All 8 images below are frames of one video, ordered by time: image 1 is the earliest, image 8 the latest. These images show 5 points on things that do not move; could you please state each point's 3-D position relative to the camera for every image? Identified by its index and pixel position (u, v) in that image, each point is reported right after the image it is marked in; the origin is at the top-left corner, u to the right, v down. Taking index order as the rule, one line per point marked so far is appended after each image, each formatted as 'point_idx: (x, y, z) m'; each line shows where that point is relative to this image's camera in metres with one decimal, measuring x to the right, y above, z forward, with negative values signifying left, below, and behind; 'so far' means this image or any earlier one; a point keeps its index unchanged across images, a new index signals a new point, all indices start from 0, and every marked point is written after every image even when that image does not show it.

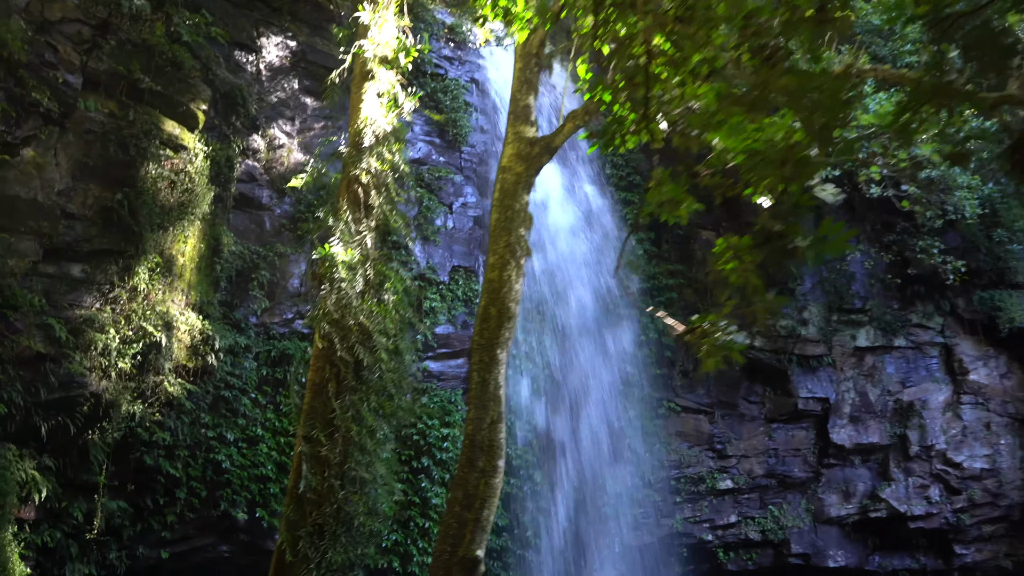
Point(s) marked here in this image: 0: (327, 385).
0: (-0.9, -0.5, +3.4) m
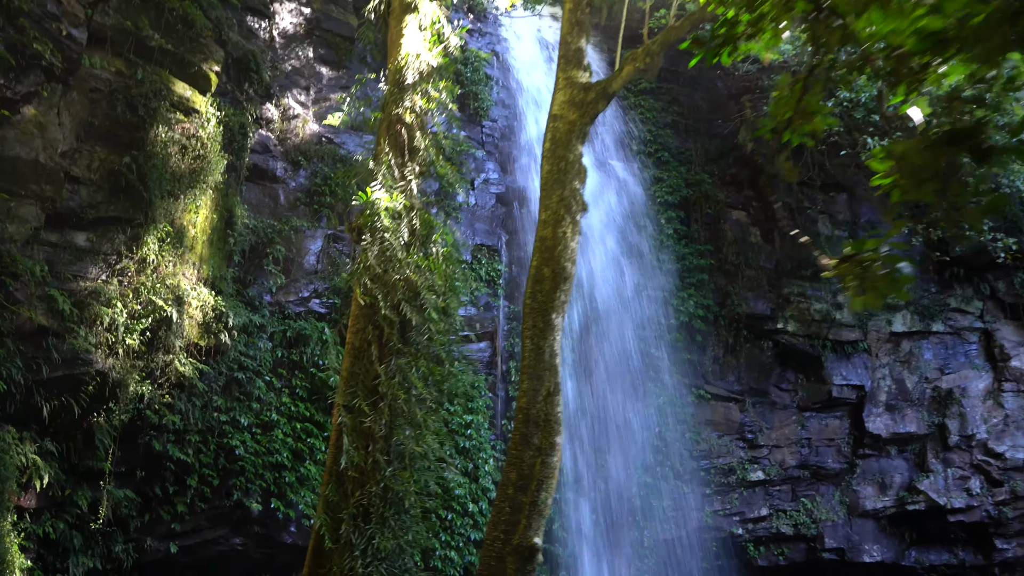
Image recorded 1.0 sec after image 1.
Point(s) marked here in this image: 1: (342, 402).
0: (-0.6, -0.3, +3.0) m
1: (-0.7, -0.5, +3.0) m
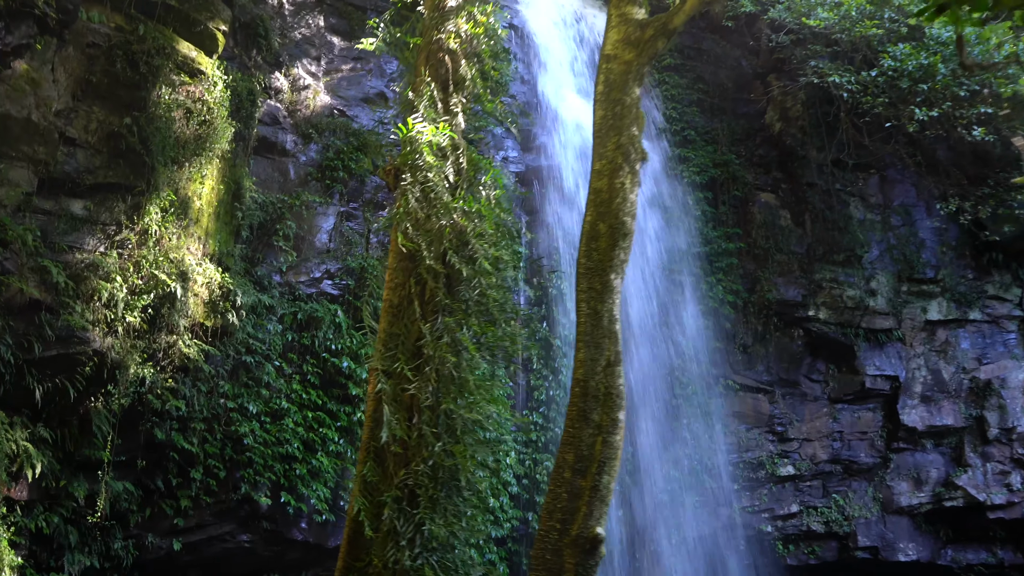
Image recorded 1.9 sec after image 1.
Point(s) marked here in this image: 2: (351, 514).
0: (-0.4, -0.1, +2.6) m
1: (-0.5, -0.3, +2.6) m
2: (-0.5, -0.8, +2.4) m
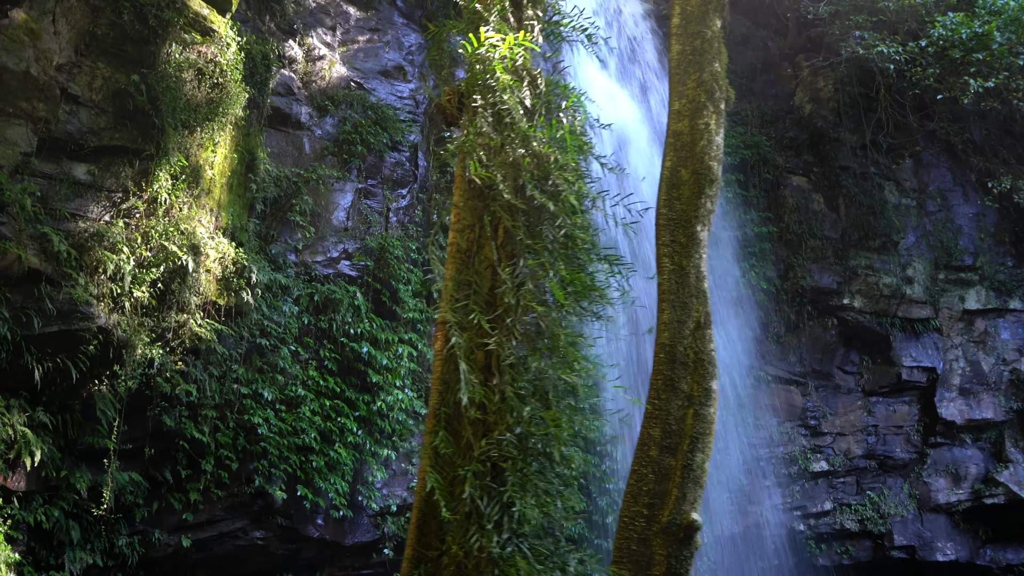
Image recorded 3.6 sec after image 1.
0: (-0.1, +0.1, +2.2) m
1: (-0.2, -0.1, +2.1) m
2: (-0.2, -0.6, +2.0) m
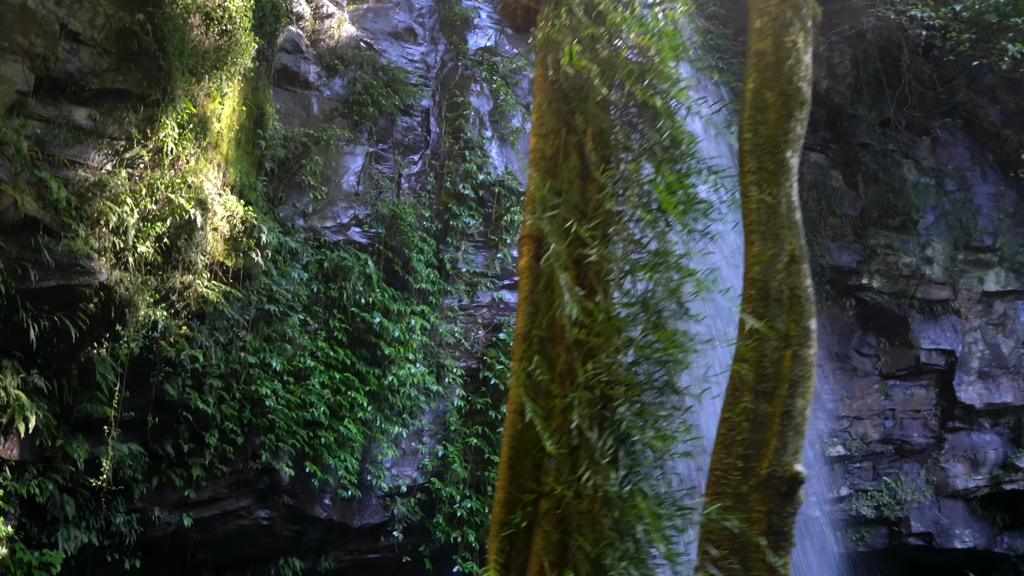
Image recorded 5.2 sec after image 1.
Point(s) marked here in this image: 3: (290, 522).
0: (+0.2, +0.4, +1.9) m
1: (+0.1, +0.2, +1.8) m
2: (0.0, -0.3, +1.7) m
3: (-1.6, -1.7, +5.3) m
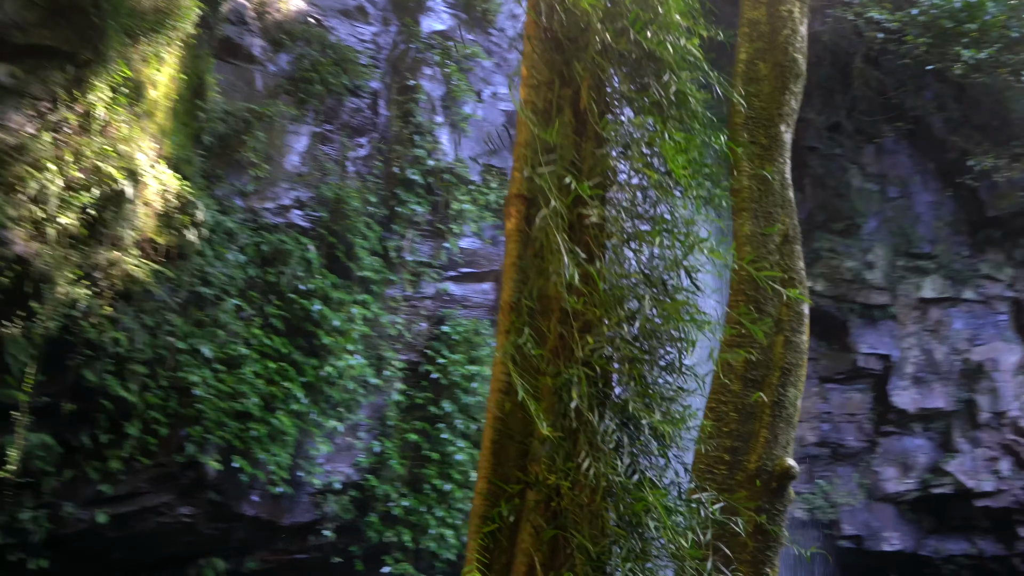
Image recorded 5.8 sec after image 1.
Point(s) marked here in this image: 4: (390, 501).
0: (+0.2, +0.5, +1.7) m
1: (0.0, +0.2, +1.7) m
2: (0.0, -0.3, +1.5) m
3: (-2.0, -1.6, +4.9) m
4: (-1.0, -1.7, +5.6) m
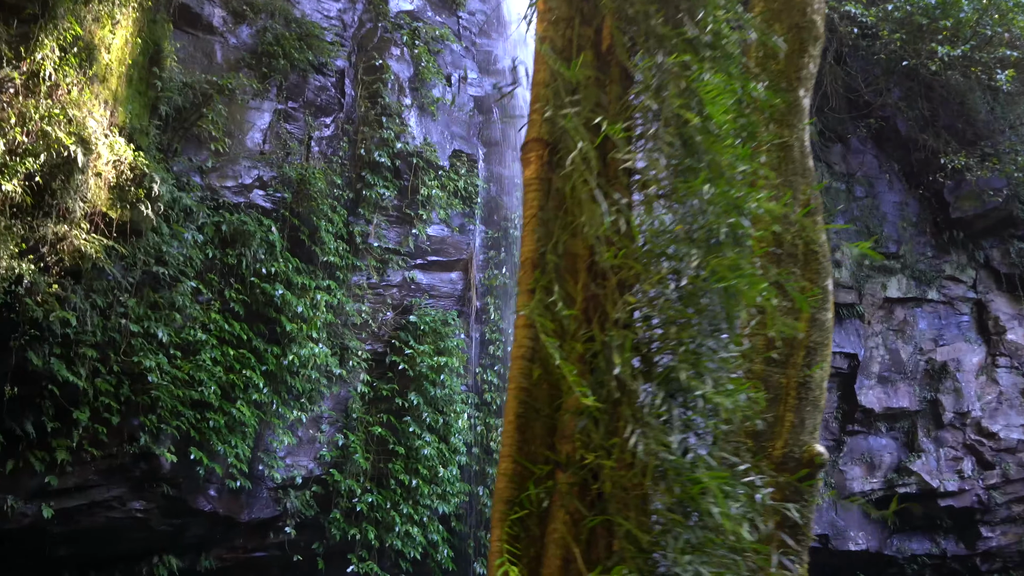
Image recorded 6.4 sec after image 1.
0: (+0.2, +0.5, +1.5) m
1: (+0.1, +0.3, +1.5) m
2: (0.0, -0.2, +1.3) m
3: (-2.2, -1.5, +4.6) m
4: (-1.2, -1.6, +5.4) m
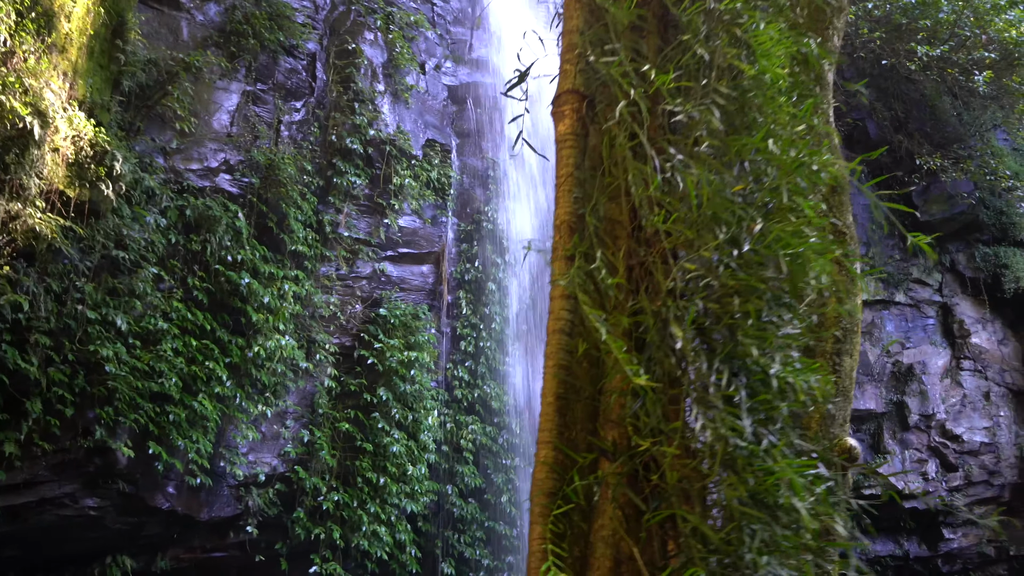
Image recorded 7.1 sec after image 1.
0: (+0.3, +0.6, +1.3) m
1: (+0.1, +0.4, +1.3) m
2: (+0.1, -0.1, +1.1) m
3: (-2.3, -1.4, +4.3) m
4: (-1.4, -1.5, +5.1) m
